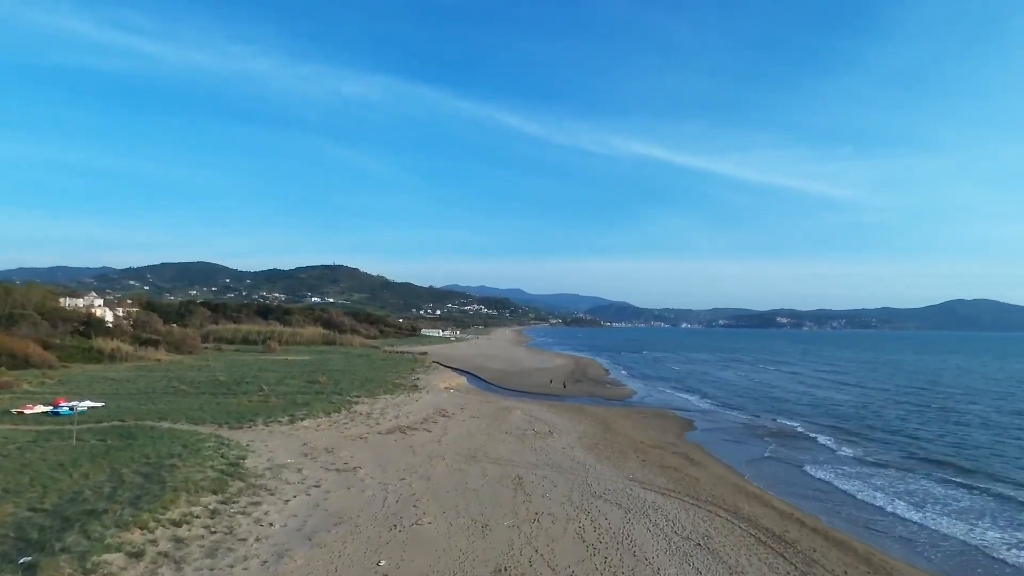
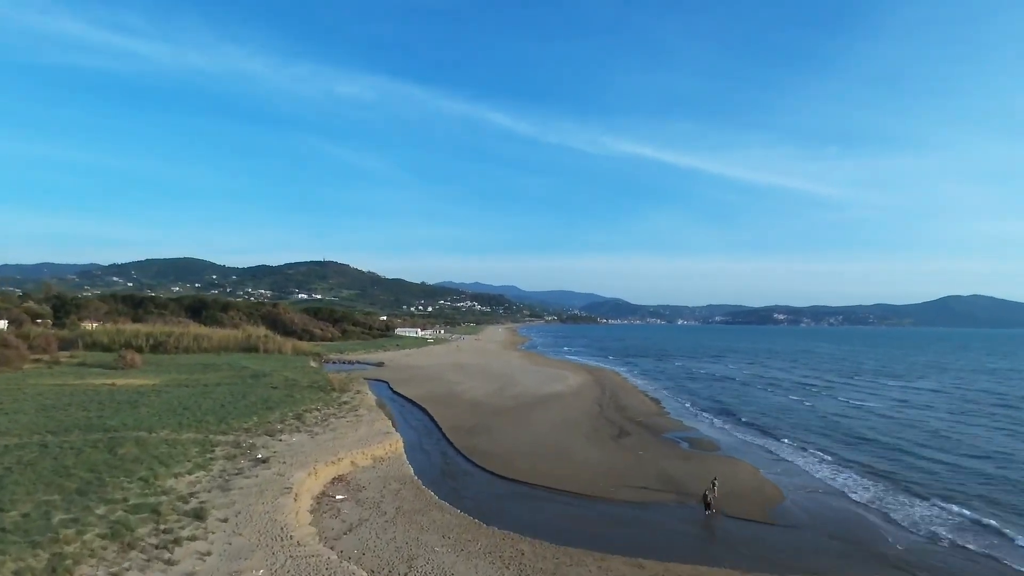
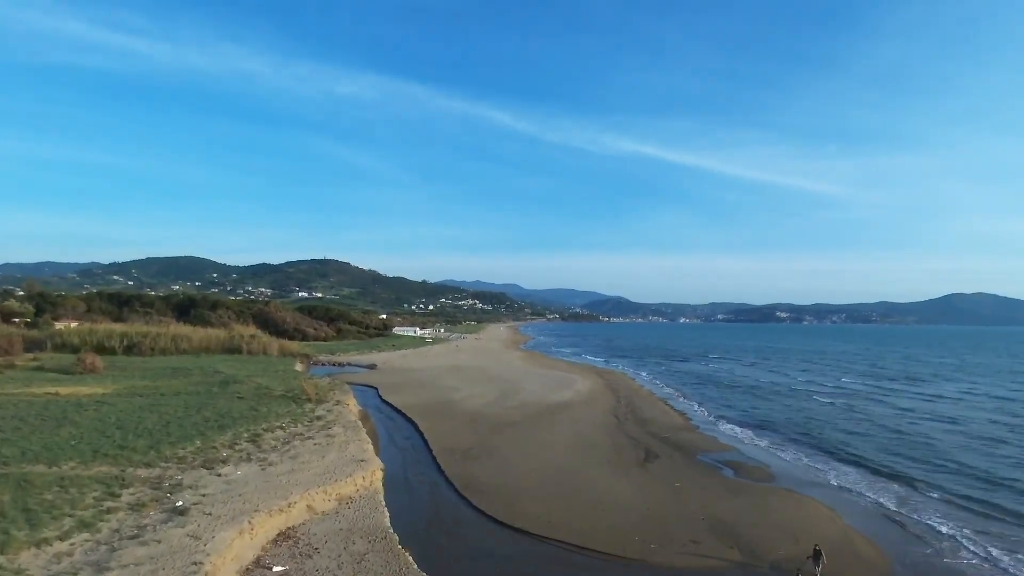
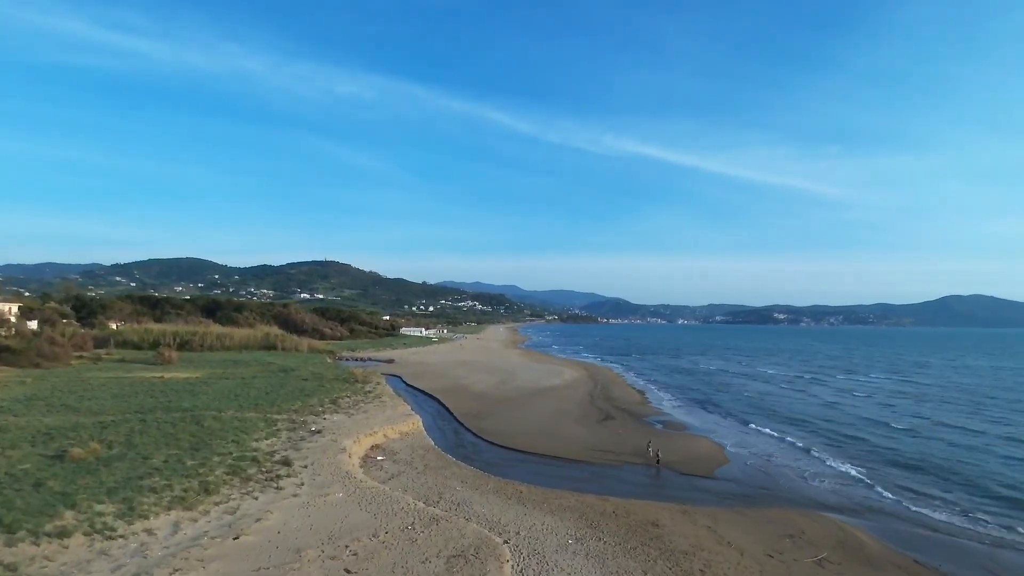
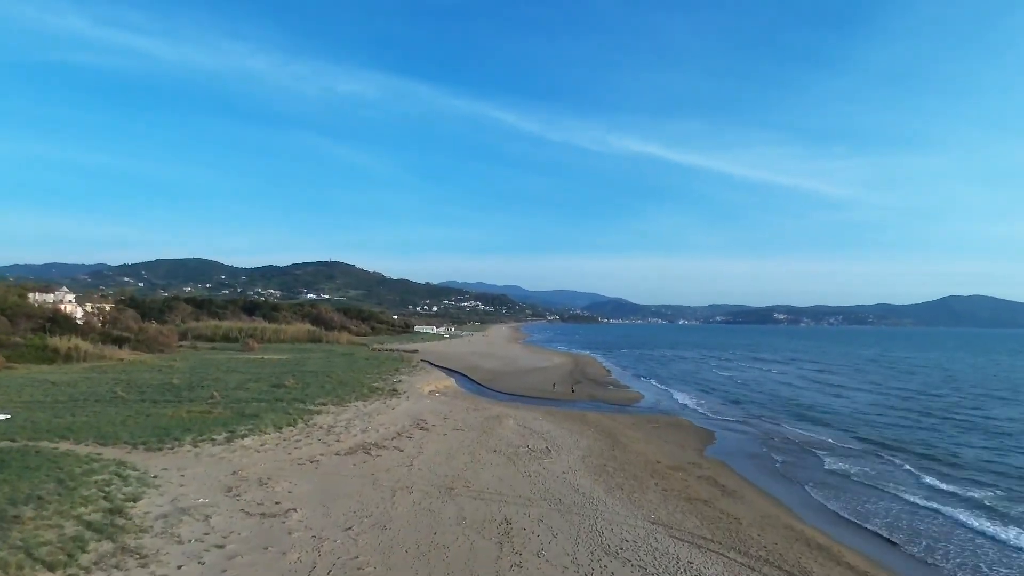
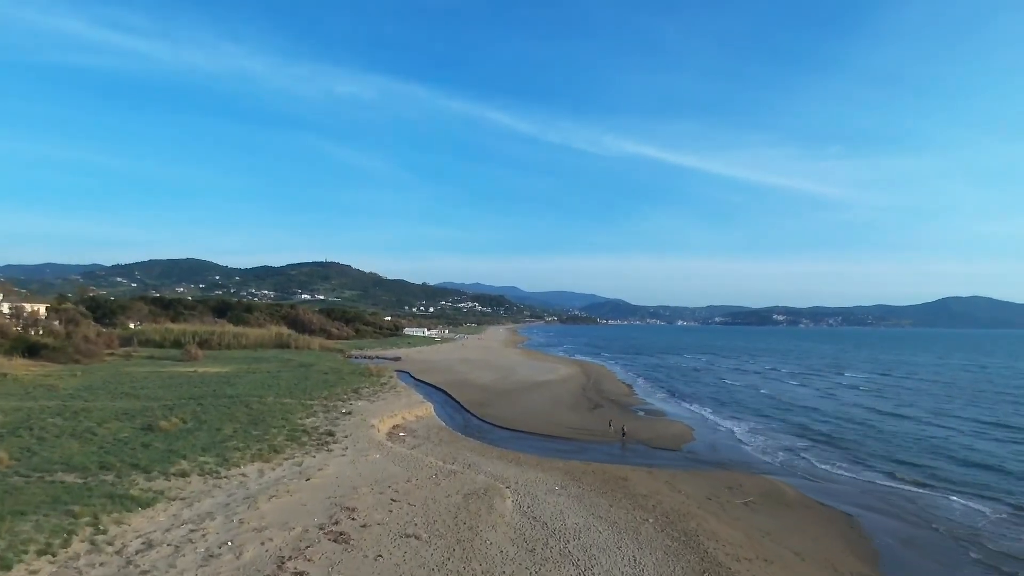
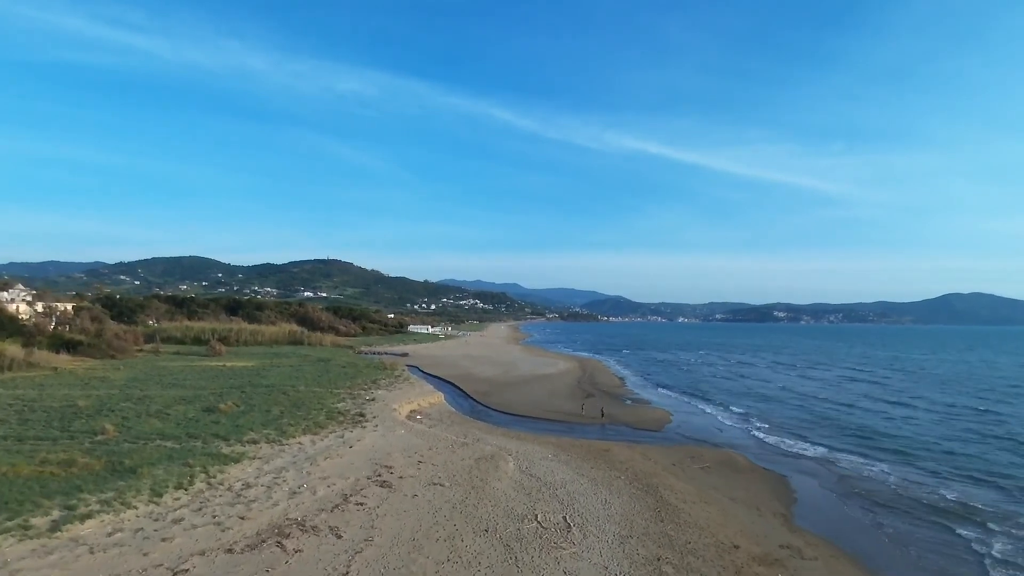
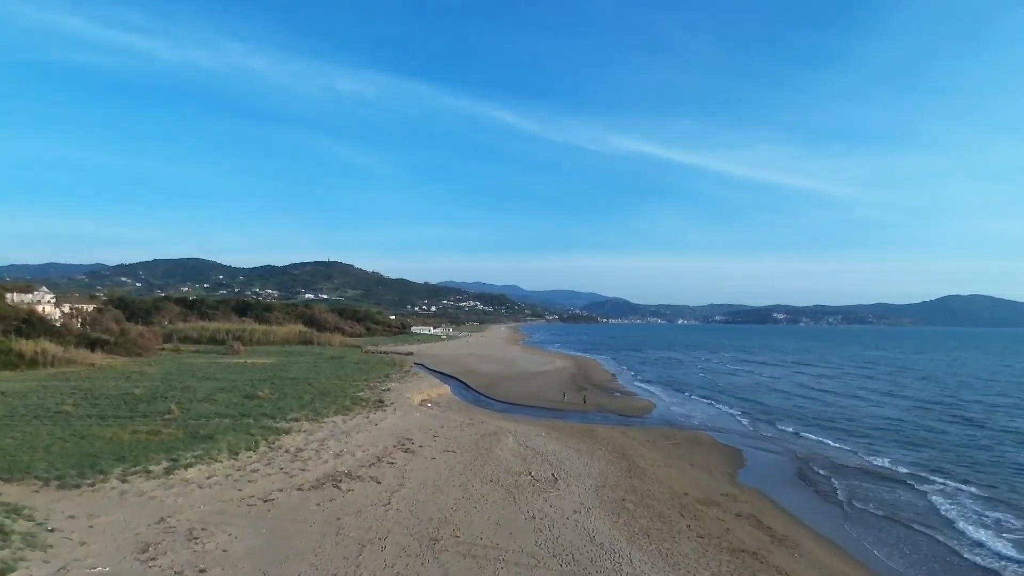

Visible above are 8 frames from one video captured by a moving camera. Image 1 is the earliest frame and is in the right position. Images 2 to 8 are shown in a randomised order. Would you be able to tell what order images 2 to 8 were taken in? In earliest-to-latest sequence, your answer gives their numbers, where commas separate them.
5, 8, 7, 6, 4, 2, 3
